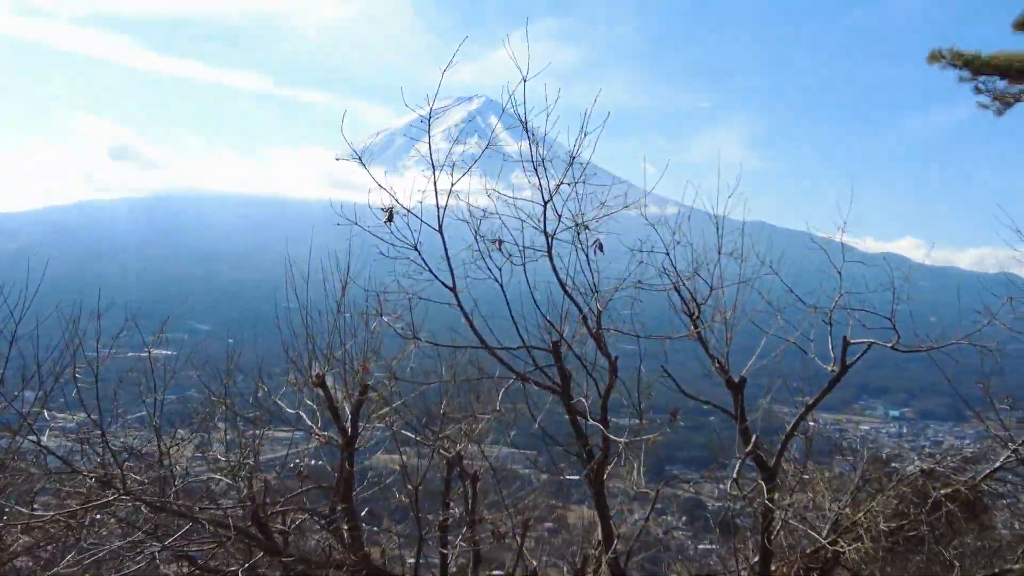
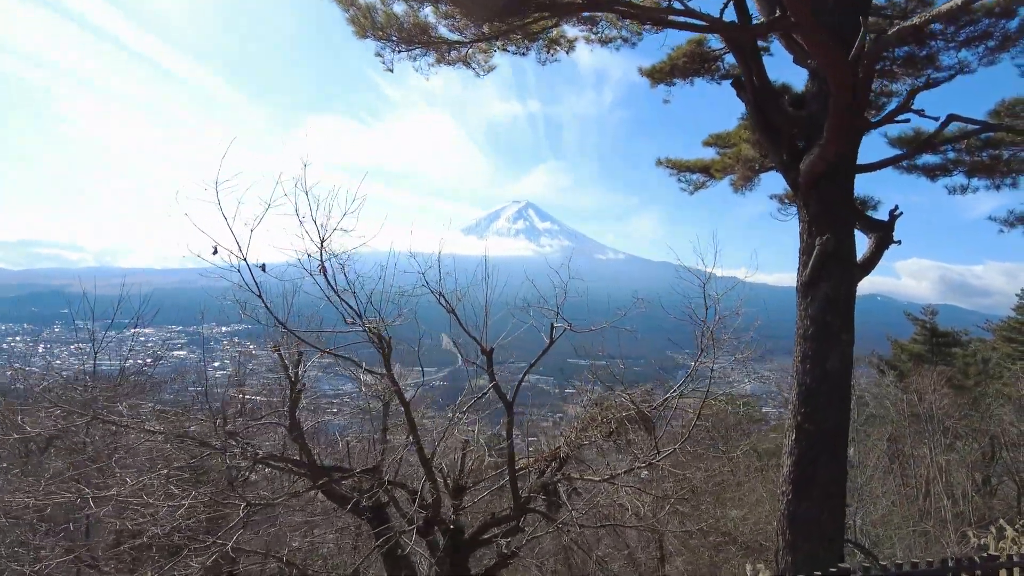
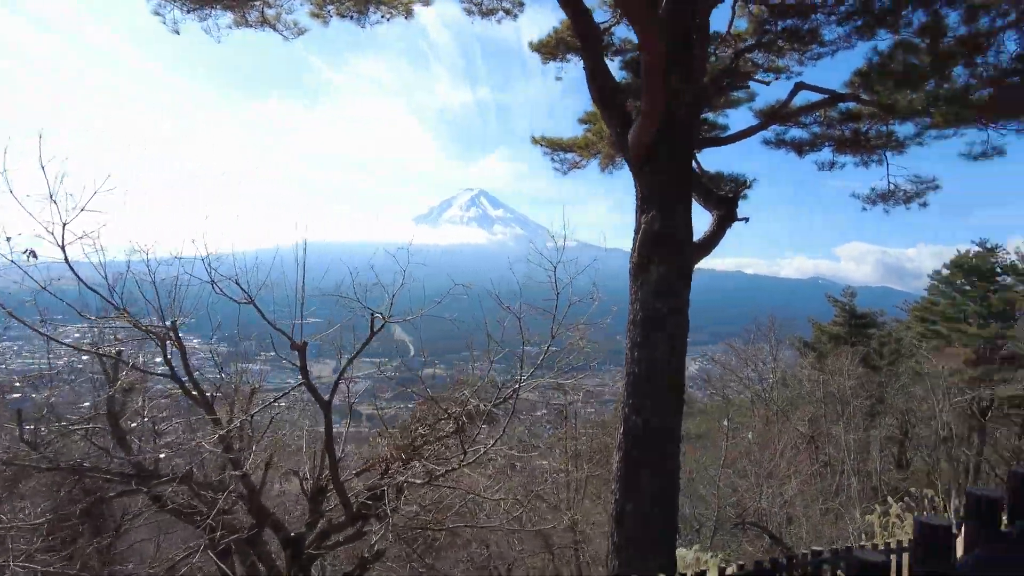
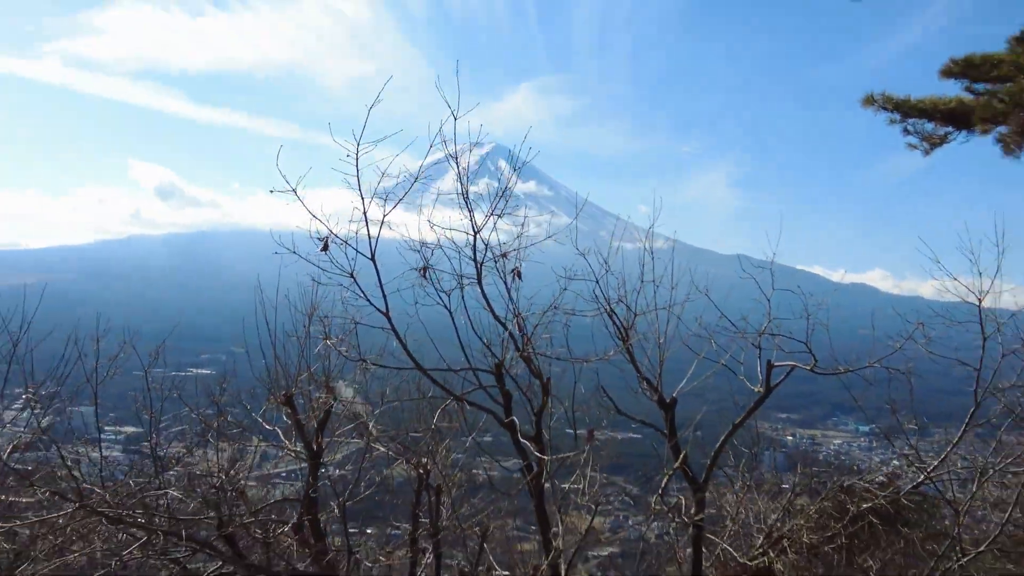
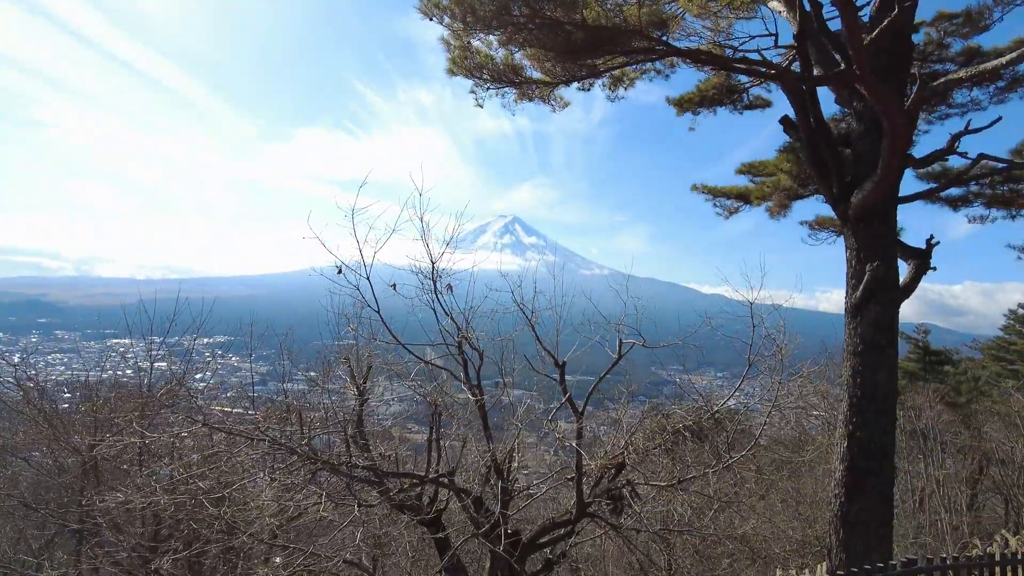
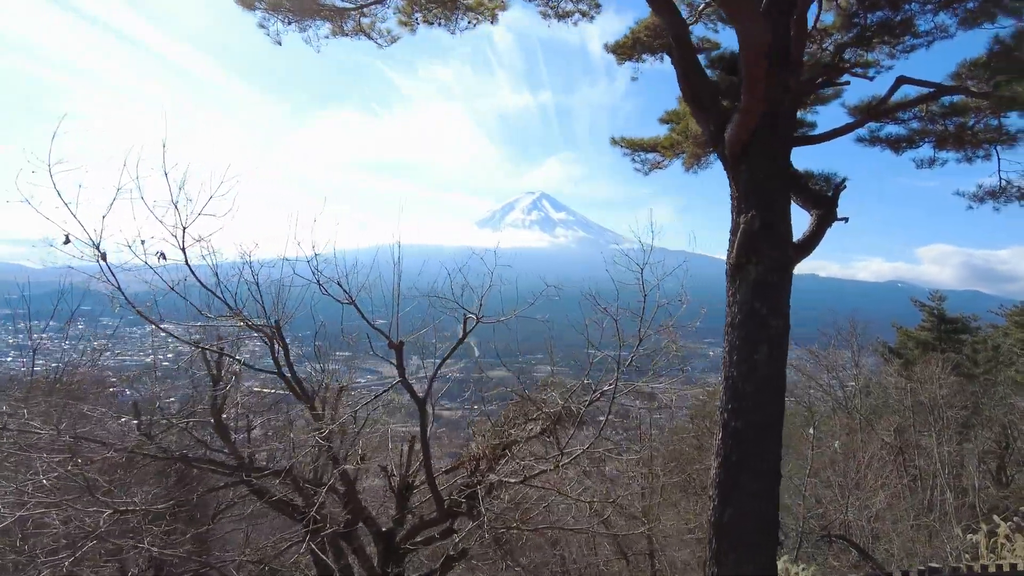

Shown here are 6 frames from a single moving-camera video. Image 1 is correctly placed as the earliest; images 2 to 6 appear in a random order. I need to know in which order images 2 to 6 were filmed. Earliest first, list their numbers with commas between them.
4, 5, 2, 6, 3
